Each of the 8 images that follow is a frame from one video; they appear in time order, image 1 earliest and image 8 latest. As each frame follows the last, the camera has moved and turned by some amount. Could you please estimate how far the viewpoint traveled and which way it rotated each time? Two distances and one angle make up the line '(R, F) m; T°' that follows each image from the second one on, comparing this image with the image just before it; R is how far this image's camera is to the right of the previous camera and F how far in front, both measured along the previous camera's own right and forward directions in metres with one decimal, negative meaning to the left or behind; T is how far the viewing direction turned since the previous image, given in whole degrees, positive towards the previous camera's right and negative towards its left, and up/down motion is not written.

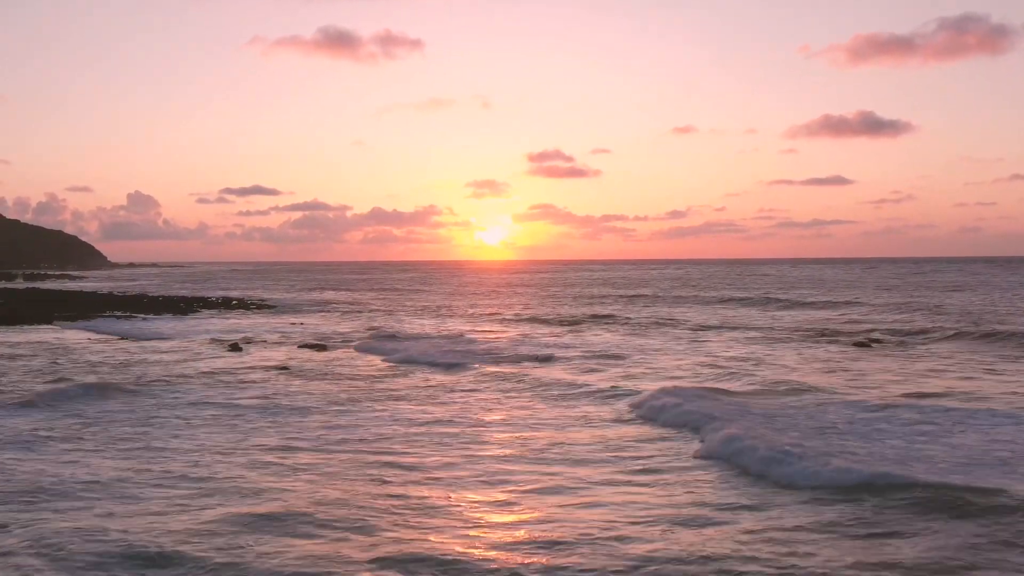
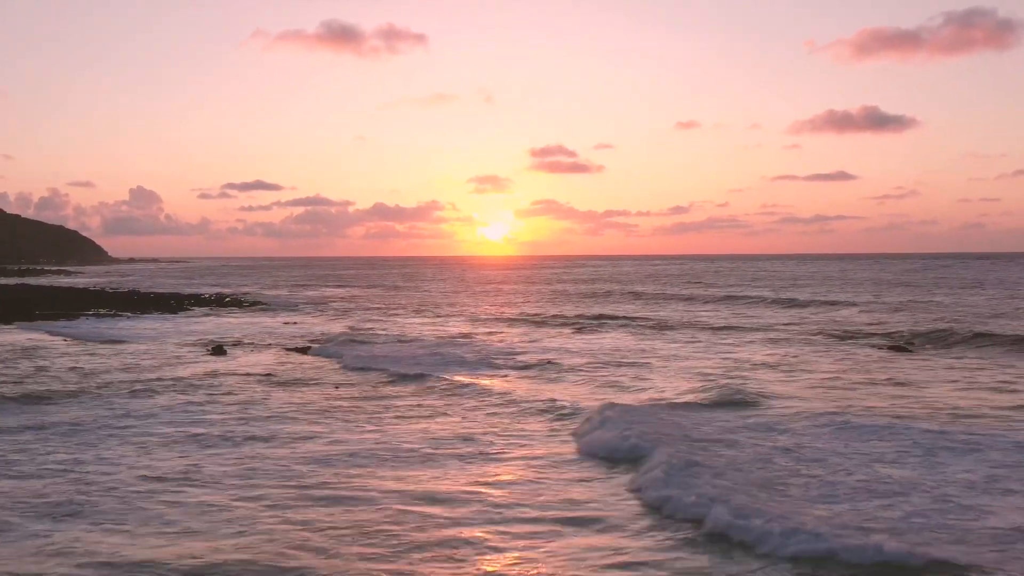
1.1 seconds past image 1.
(0.0, +2.0) m; 0°
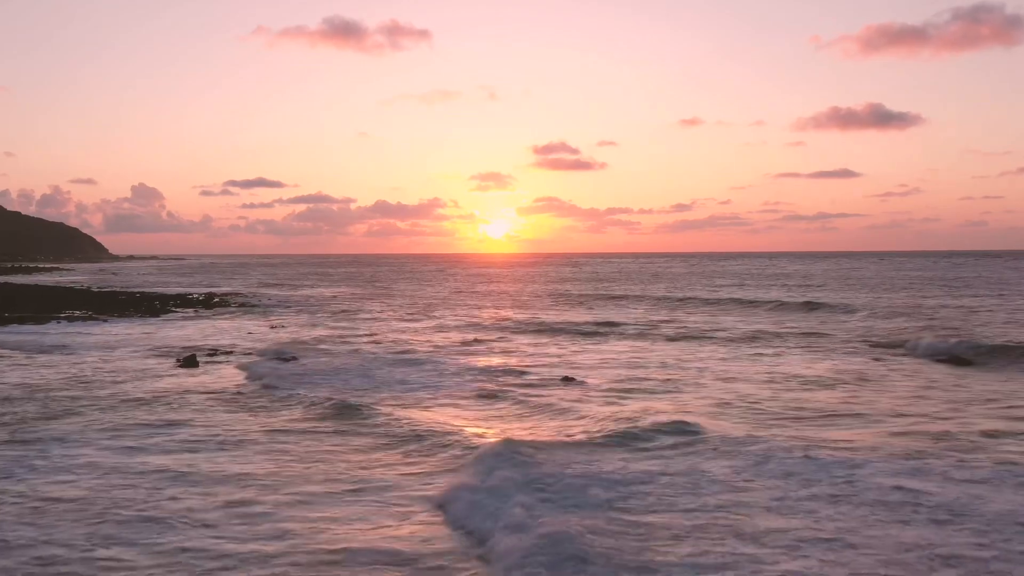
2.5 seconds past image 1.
(-0.2, +3.1) m; 0°
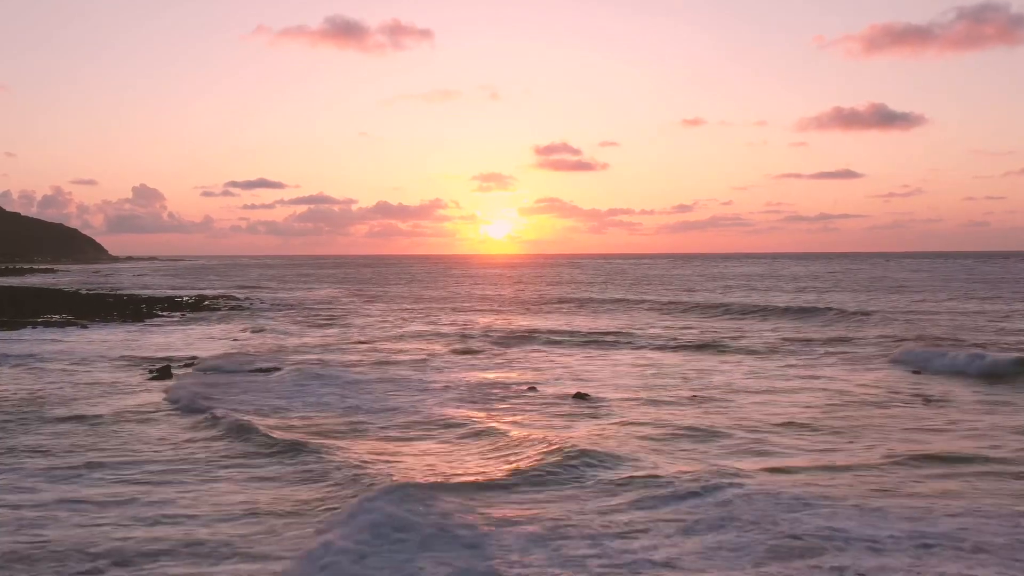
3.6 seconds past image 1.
(-0.1, +2.3) m; 0°
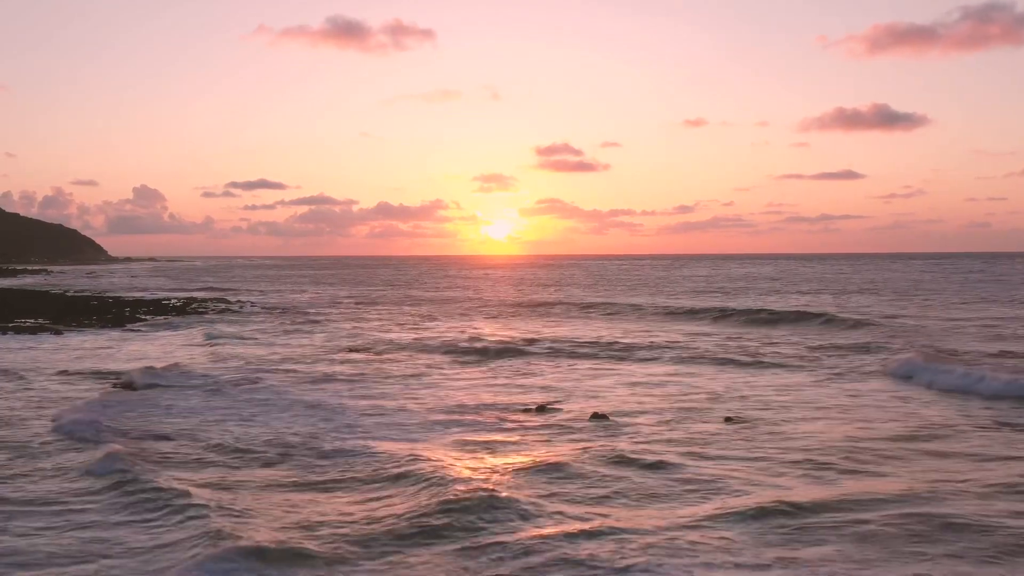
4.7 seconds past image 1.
(-0.2, +2.5) m; 0°
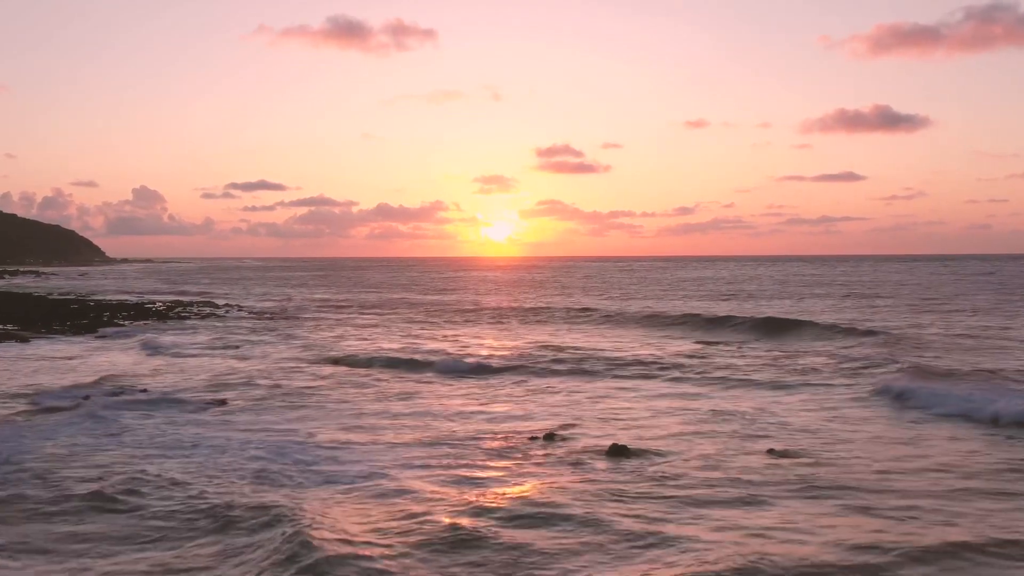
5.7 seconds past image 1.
(-0.1, +2.6) m; 0°
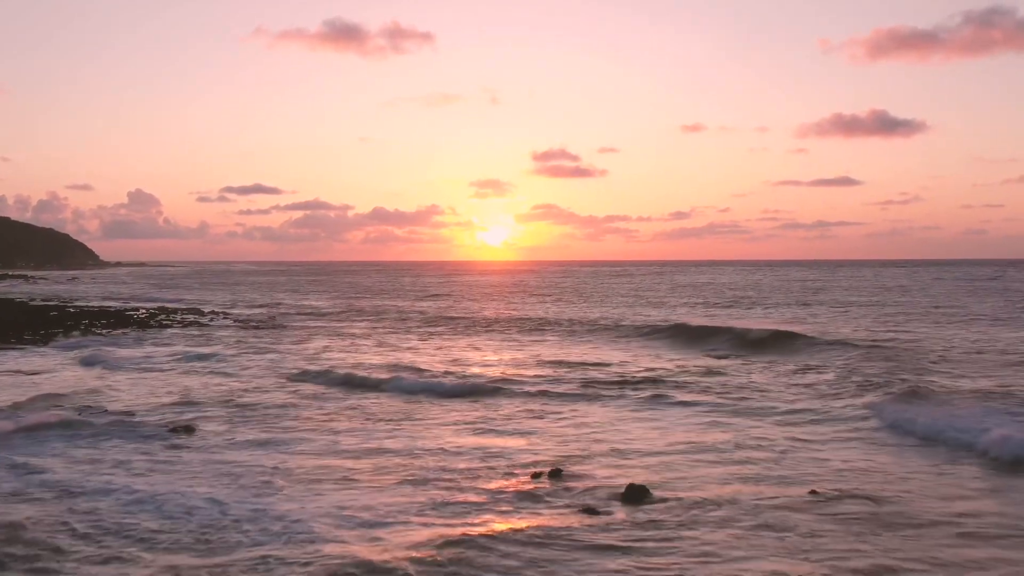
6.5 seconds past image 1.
(-0.1, +2.0) m; 0°
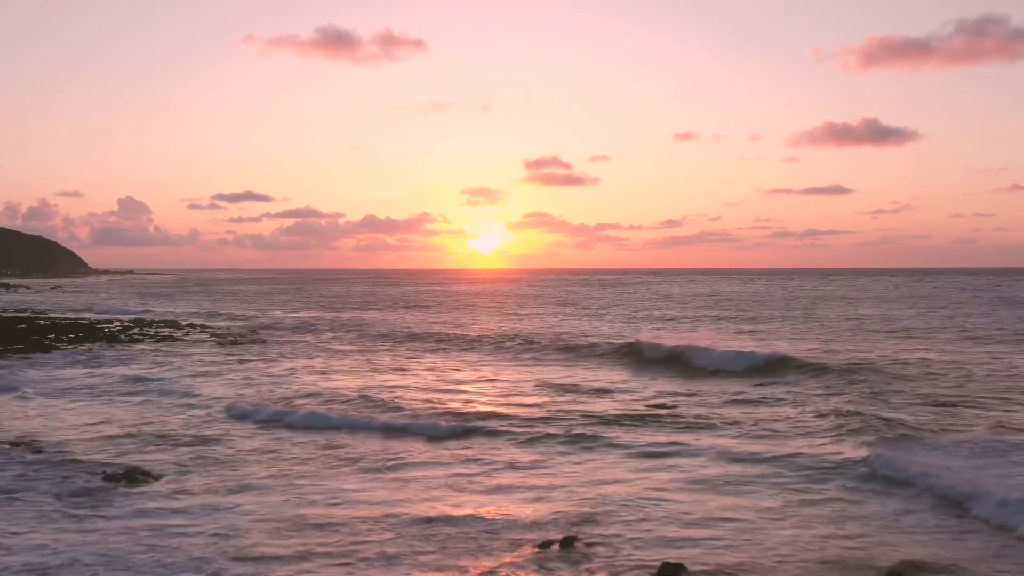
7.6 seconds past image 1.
(-0.2, +2.6) m; +1°
